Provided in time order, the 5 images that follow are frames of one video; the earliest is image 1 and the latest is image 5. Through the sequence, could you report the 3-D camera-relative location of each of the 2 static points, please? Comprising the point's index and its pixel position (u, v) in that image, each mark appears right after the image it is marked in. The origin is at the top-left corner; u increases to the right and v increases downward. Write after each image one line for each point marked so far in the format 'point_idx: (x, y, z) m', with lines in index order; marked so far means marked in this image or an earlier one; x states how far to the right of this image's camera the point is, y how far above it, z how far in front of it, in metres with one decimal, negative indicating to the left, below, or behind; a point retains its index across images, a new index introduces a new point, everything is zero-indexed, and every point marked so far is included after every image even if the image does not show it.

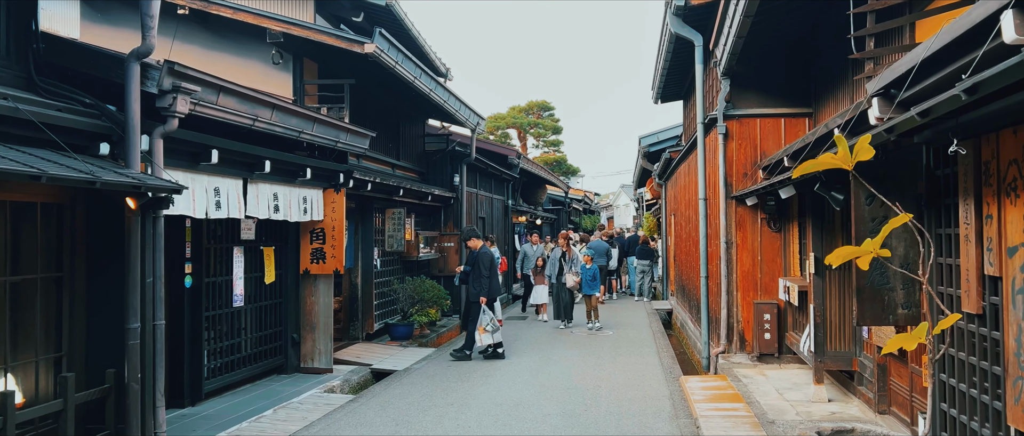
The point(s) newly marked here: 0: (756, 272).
0: (+2.8, -0.6, +9.2) m
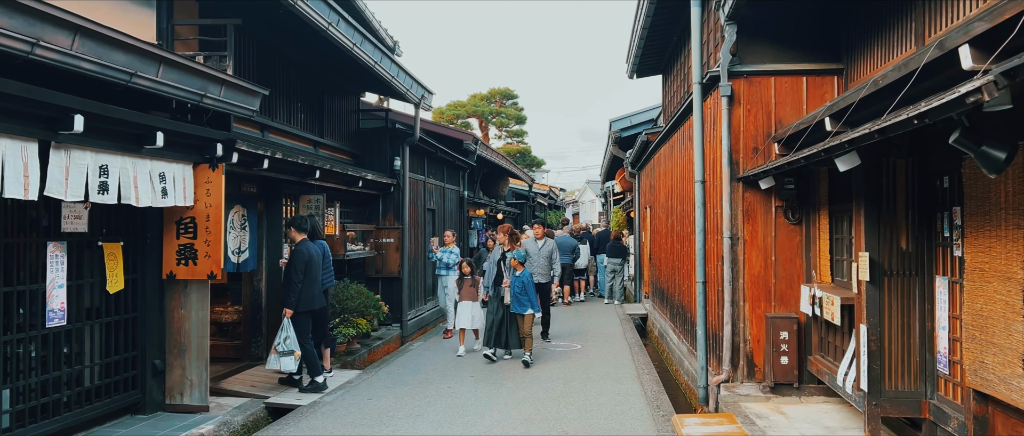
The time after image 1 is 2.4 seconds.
0: (+2.3, -0.5, +7.1) m
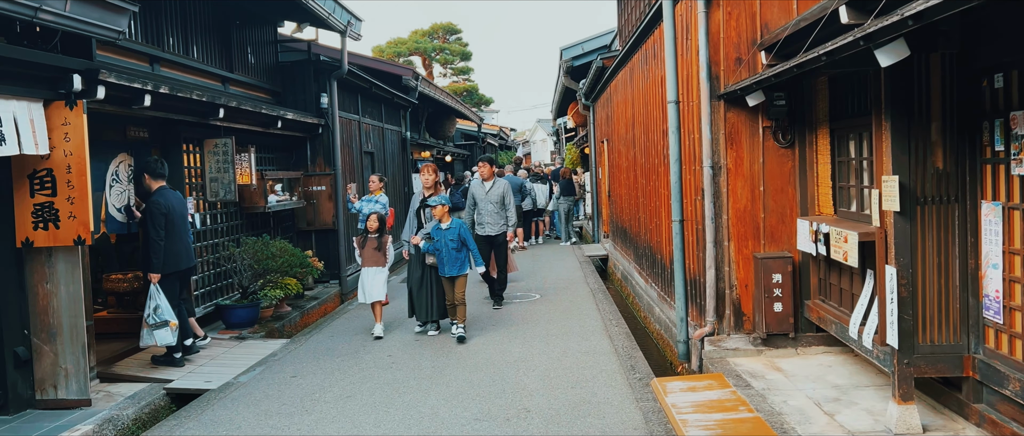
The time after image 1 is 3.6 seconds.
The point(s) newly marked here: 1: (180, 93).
0: (+1.9, +0.1, +6.0) m
1: (-2.8, +1.0, +6.6) m
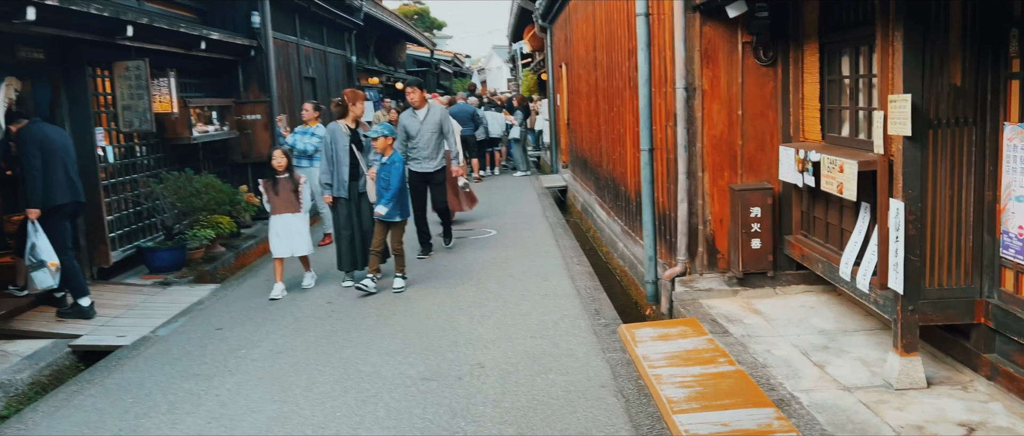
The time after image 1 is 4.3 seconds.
0: (+1.5, +0.6, +5.4) m
1: (-3.1, +1.5, +5.6) m
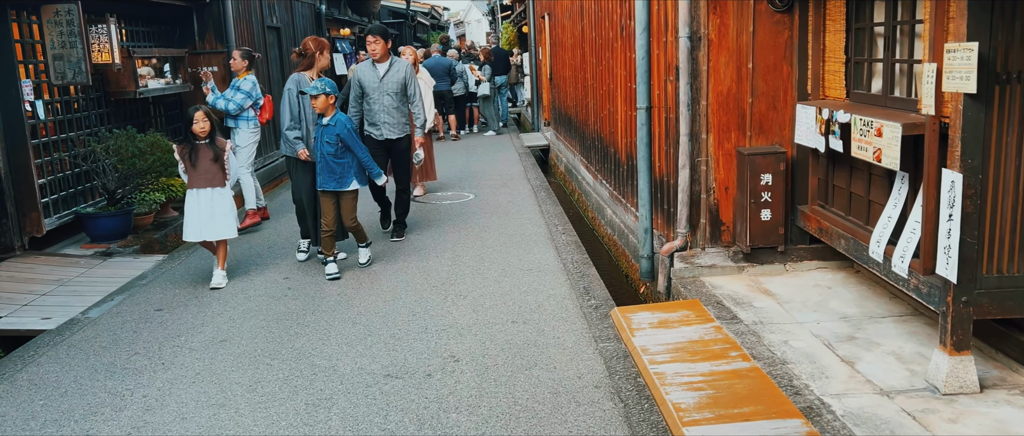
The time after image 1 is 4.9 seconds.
0: (+1.4, +0.7, +4.8) m
1: (-3.3, +1.7, +4.8) m
